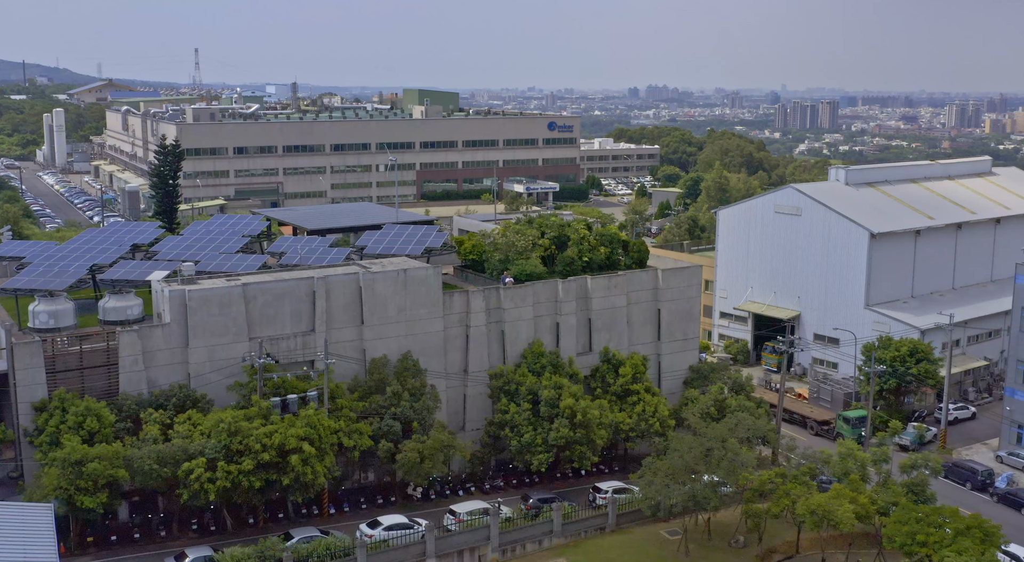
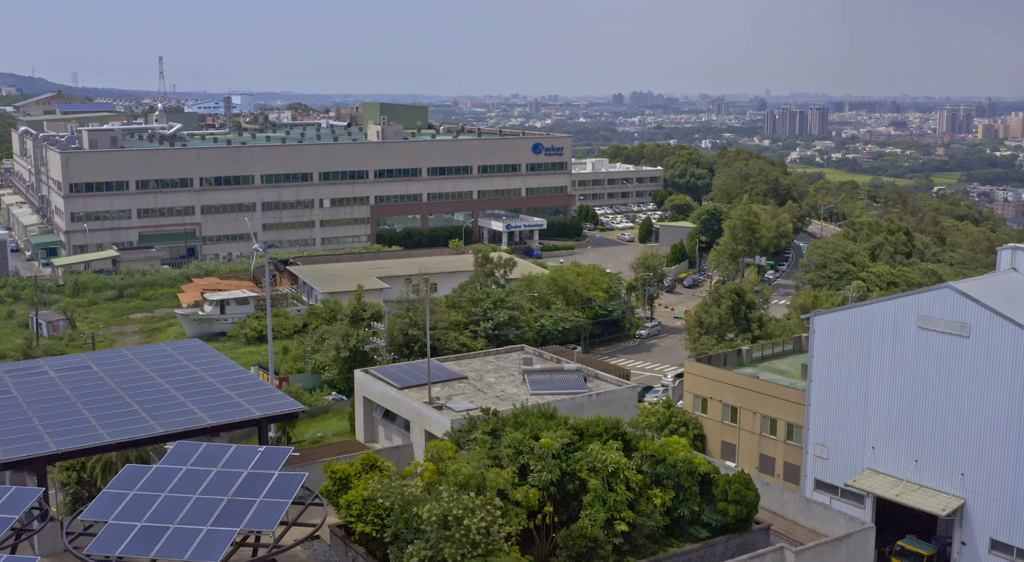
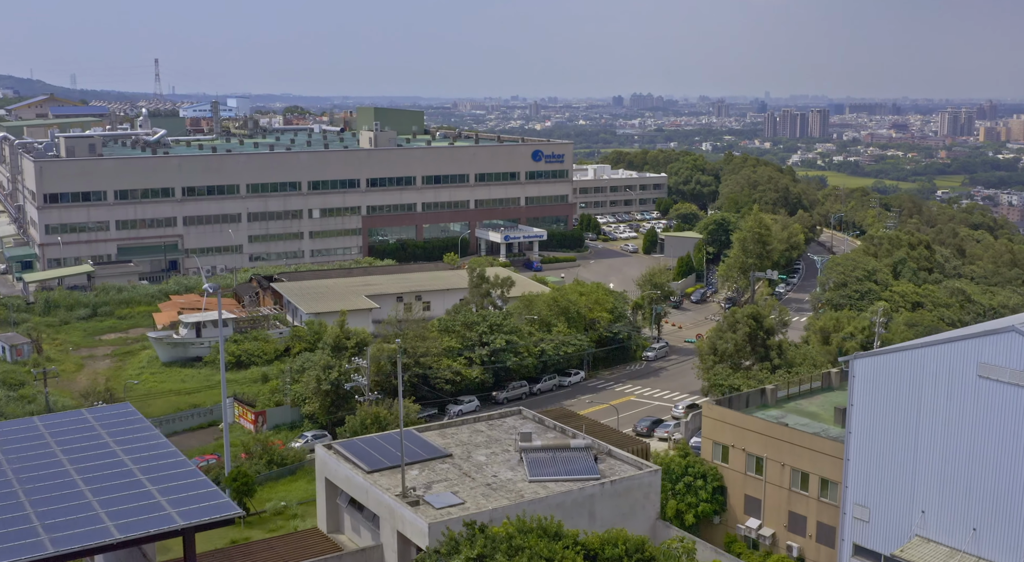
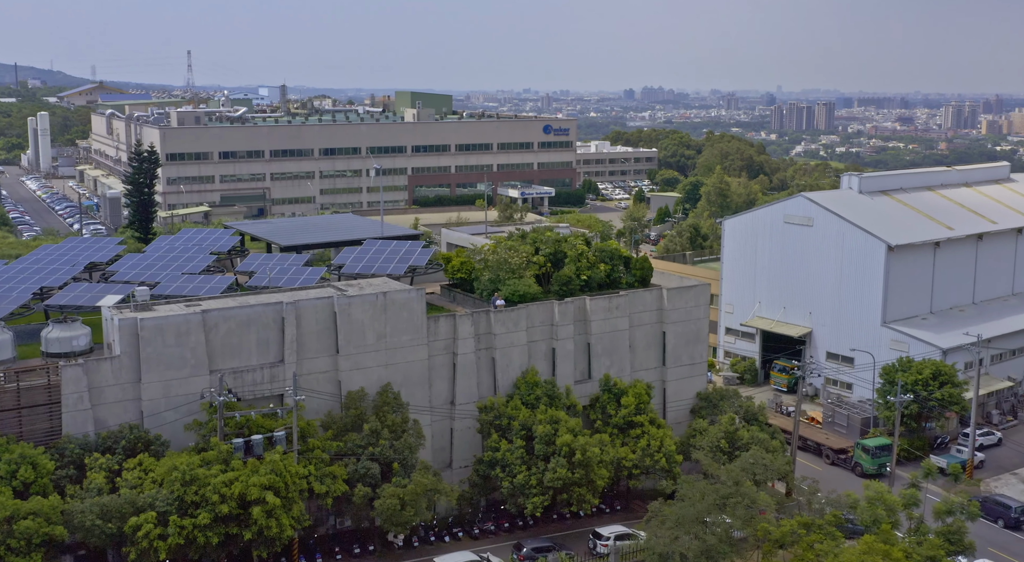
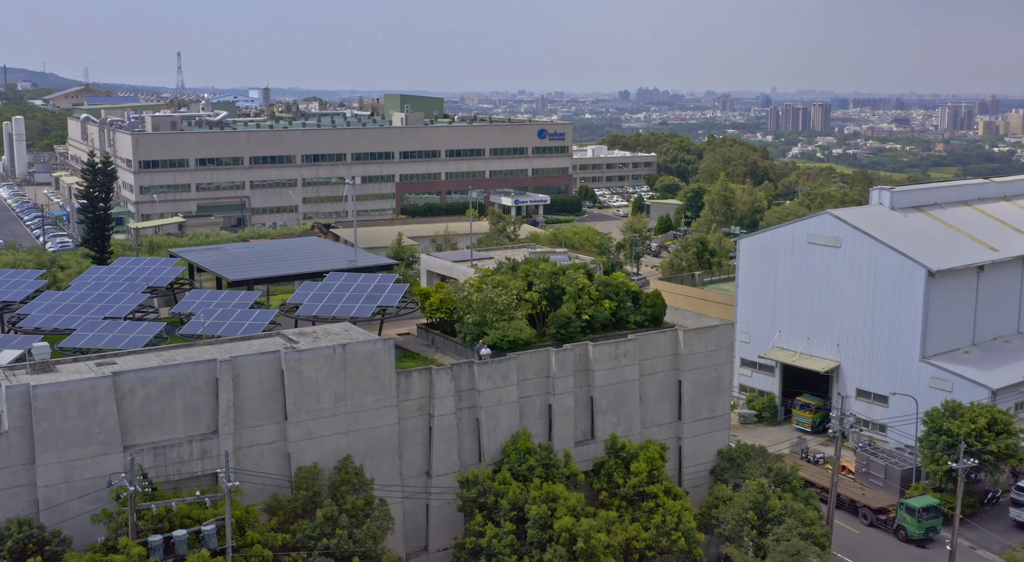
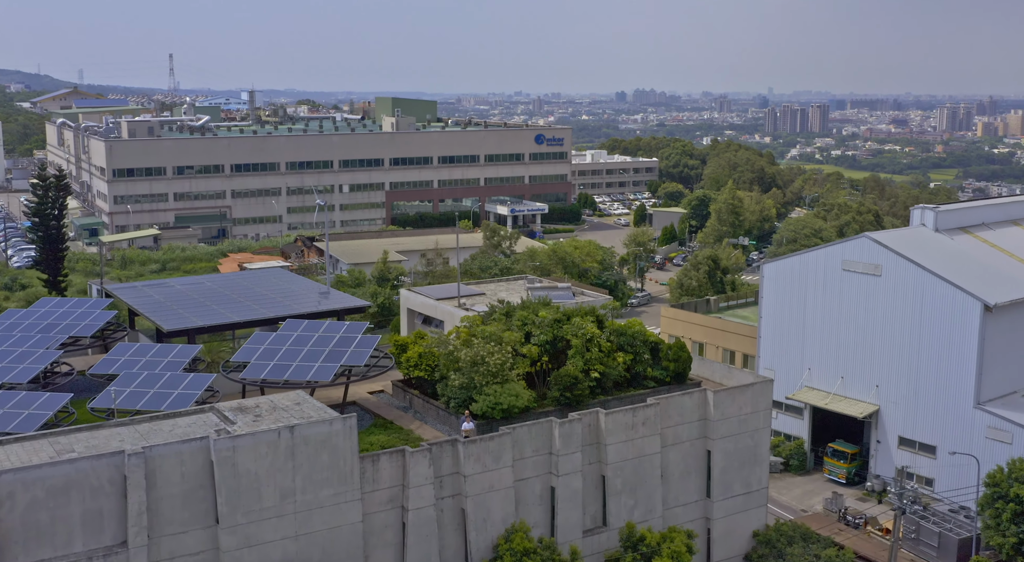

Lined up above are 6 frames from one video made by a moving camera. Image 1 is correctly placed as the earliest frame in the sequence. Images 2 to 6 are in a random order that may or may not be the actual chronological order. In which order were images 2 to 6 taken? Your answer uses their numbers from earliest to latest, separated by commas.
4, 5, 6, 2, 3
